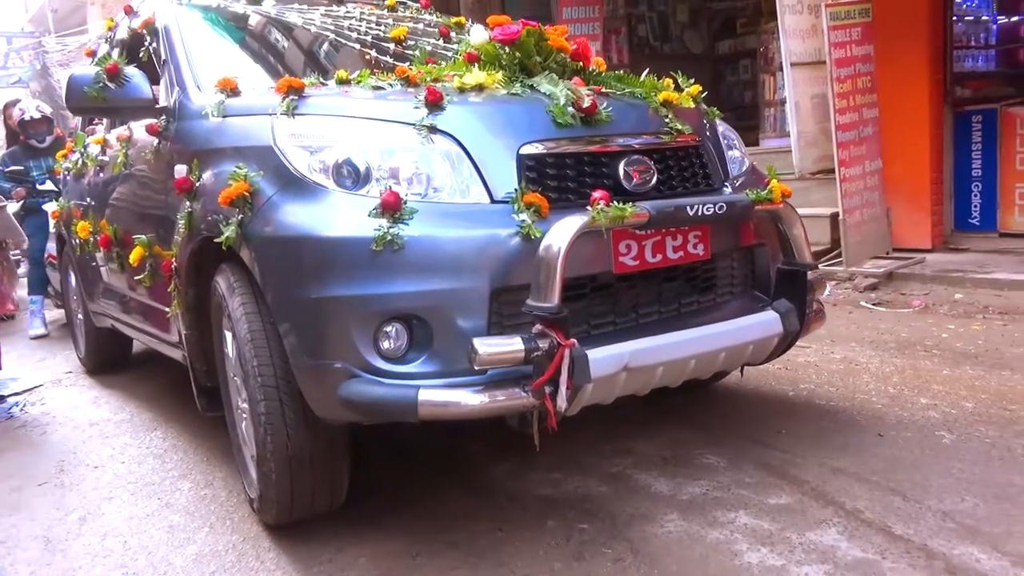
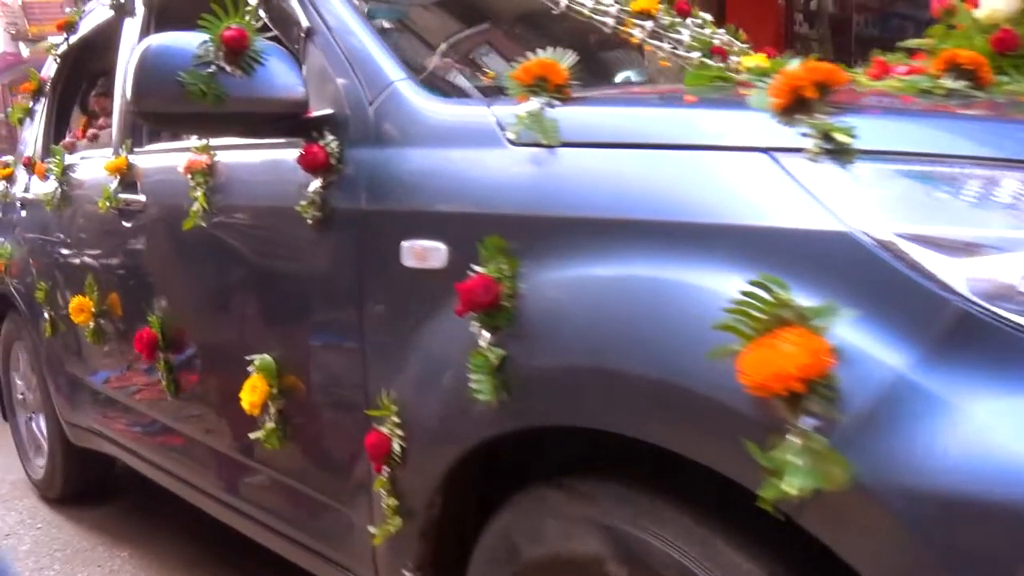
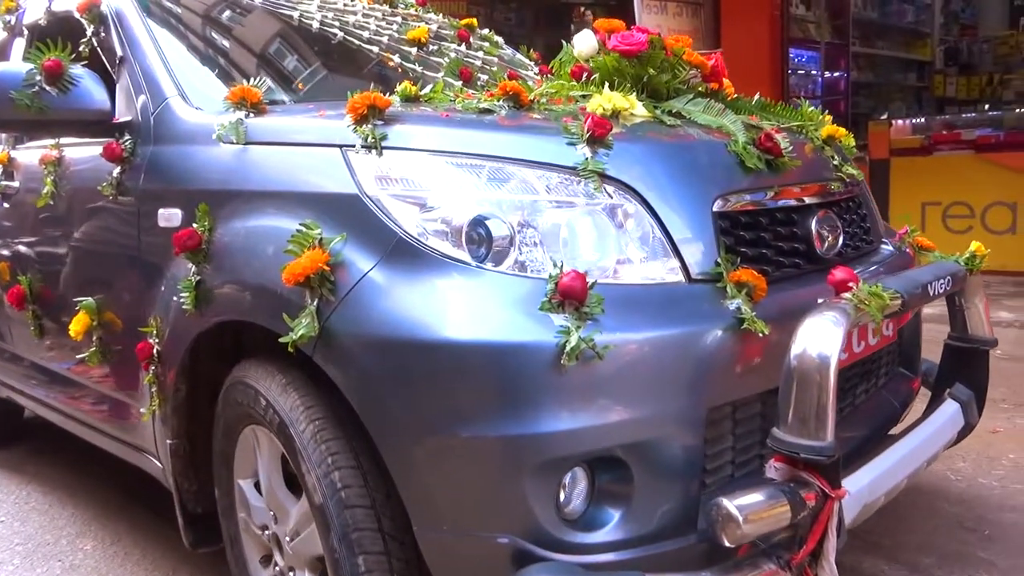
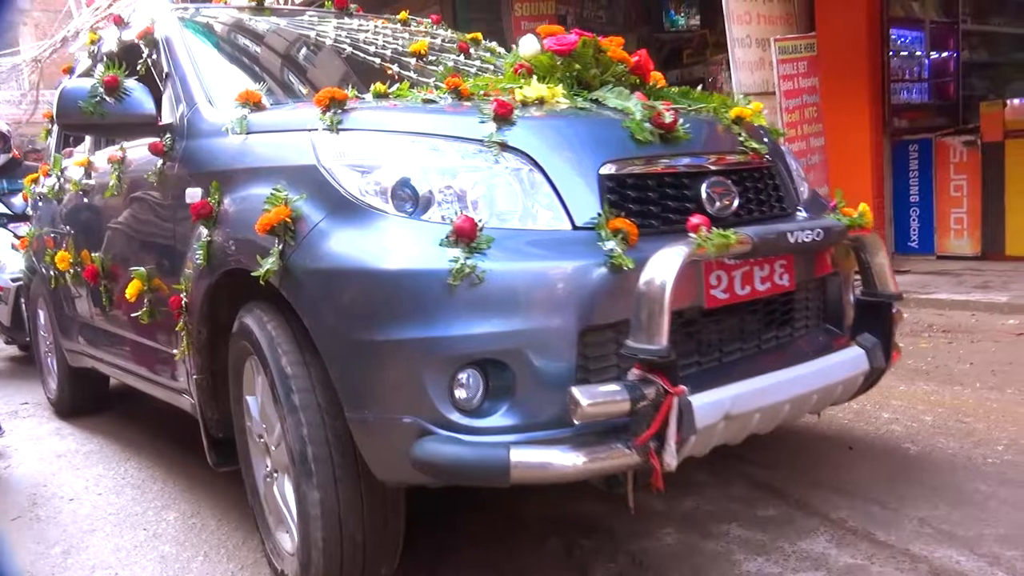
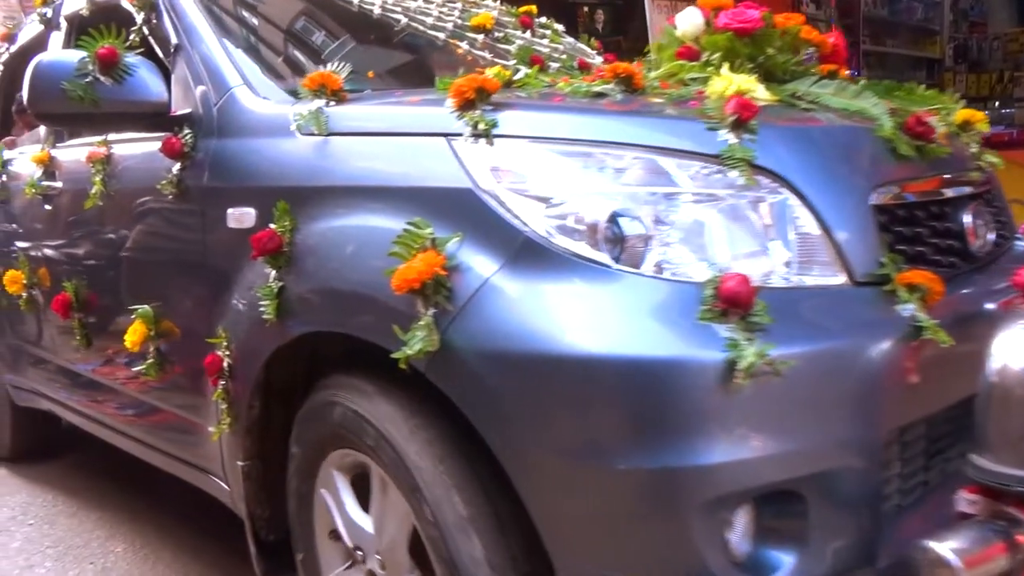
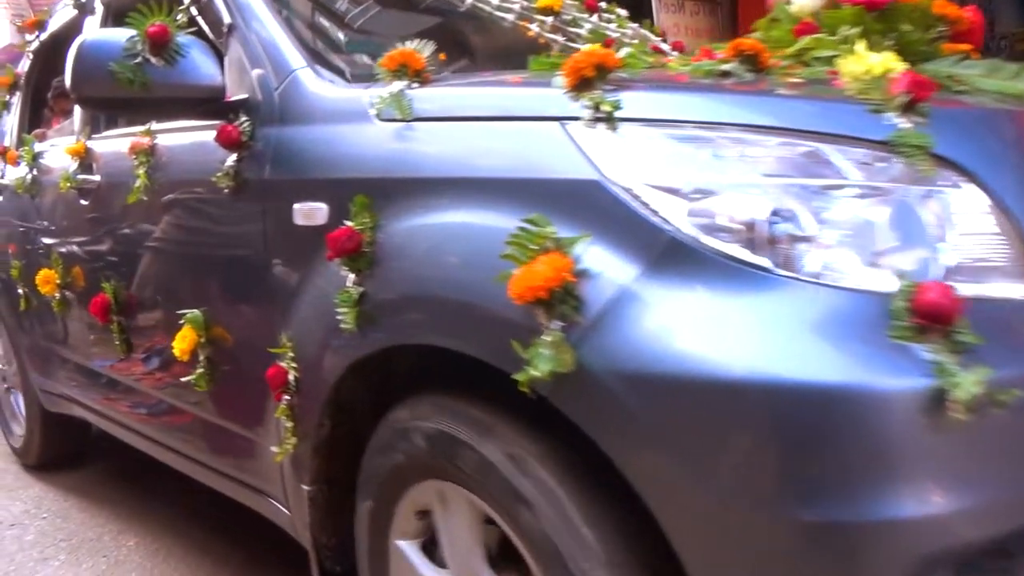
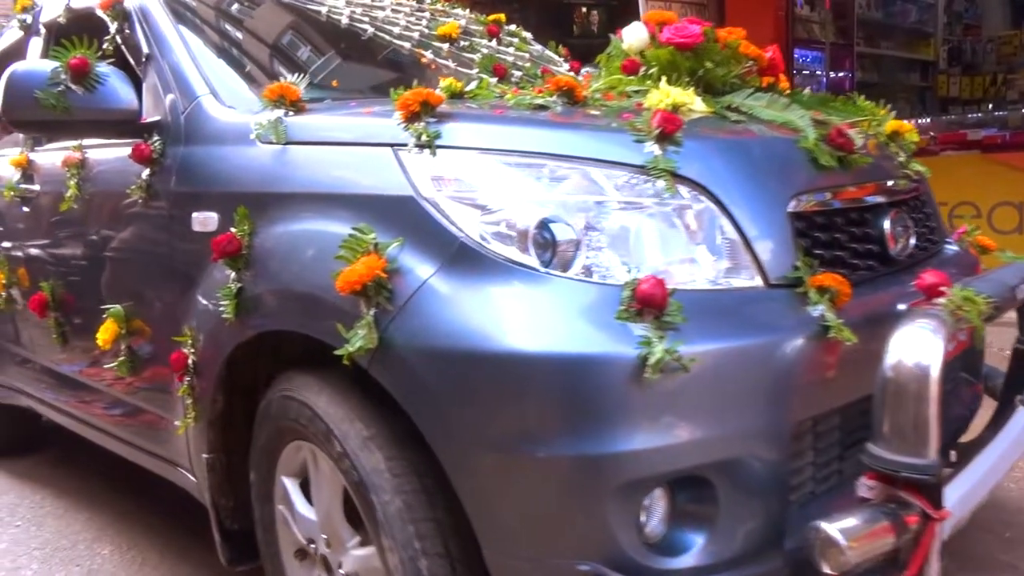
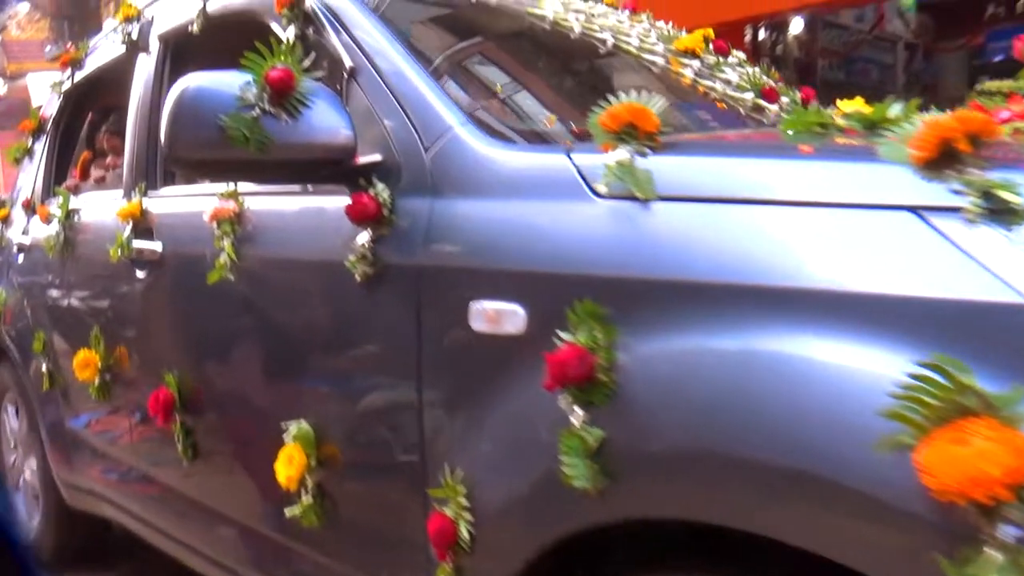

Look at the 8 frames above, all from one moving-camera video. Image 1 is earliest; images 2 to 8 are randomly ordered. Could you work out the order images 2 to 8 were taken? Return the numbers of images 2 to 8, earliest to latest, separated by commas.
4, 3, 7, 5, 6, 2, 8
